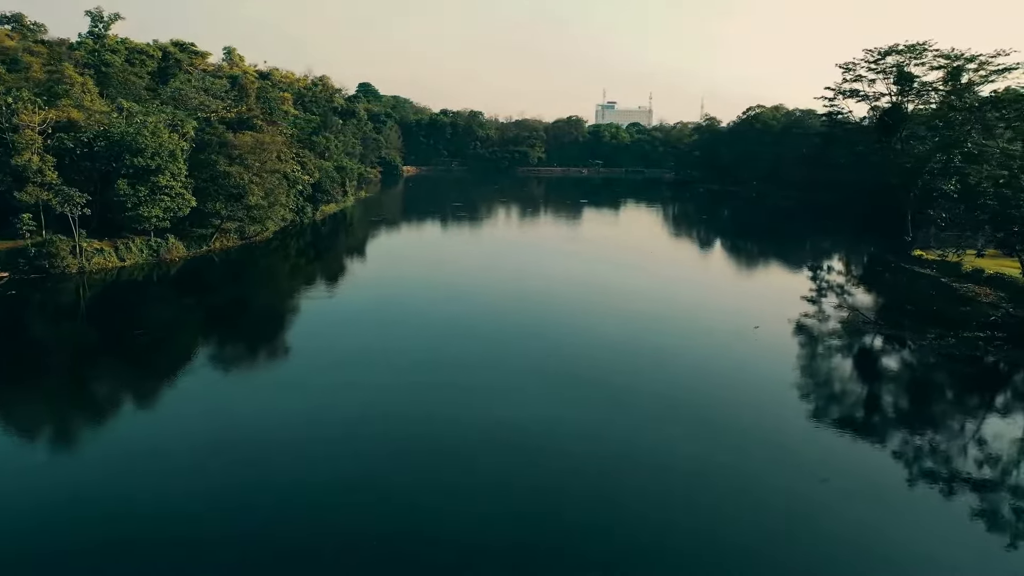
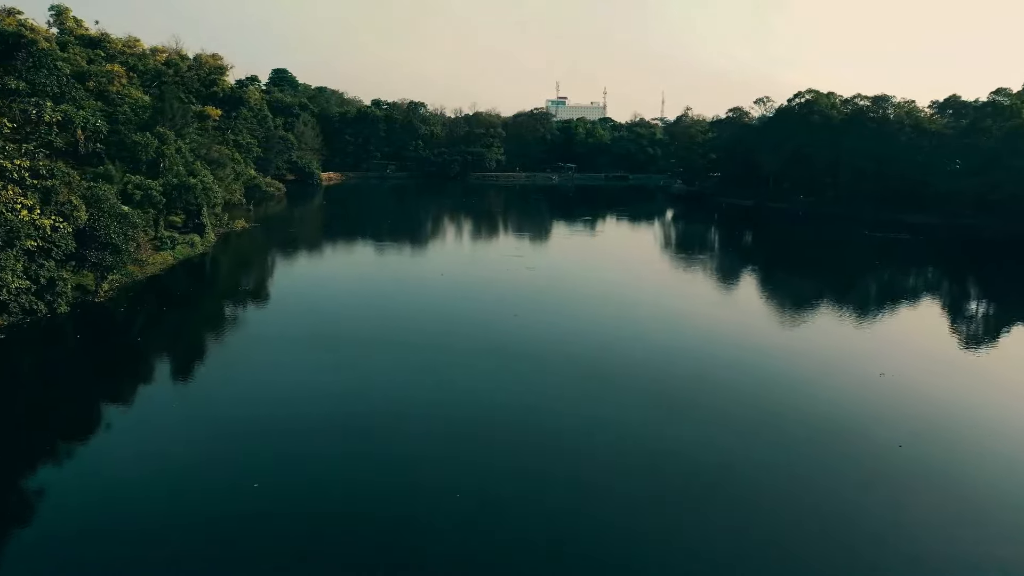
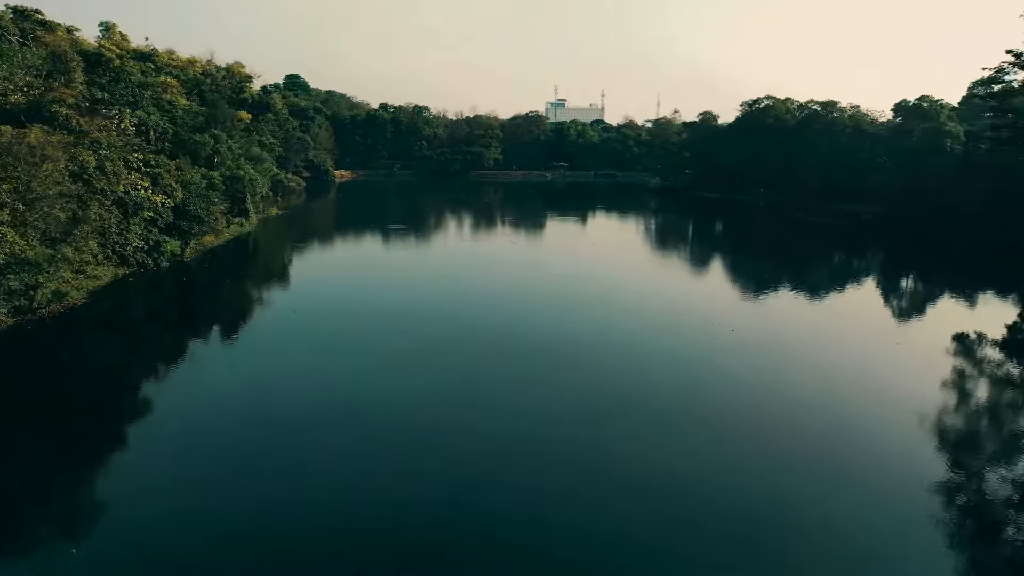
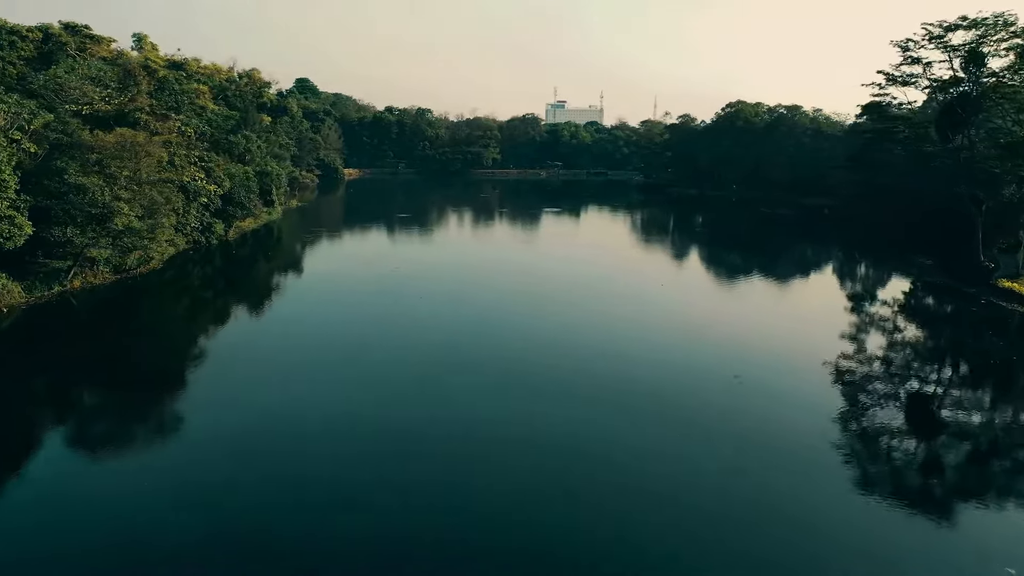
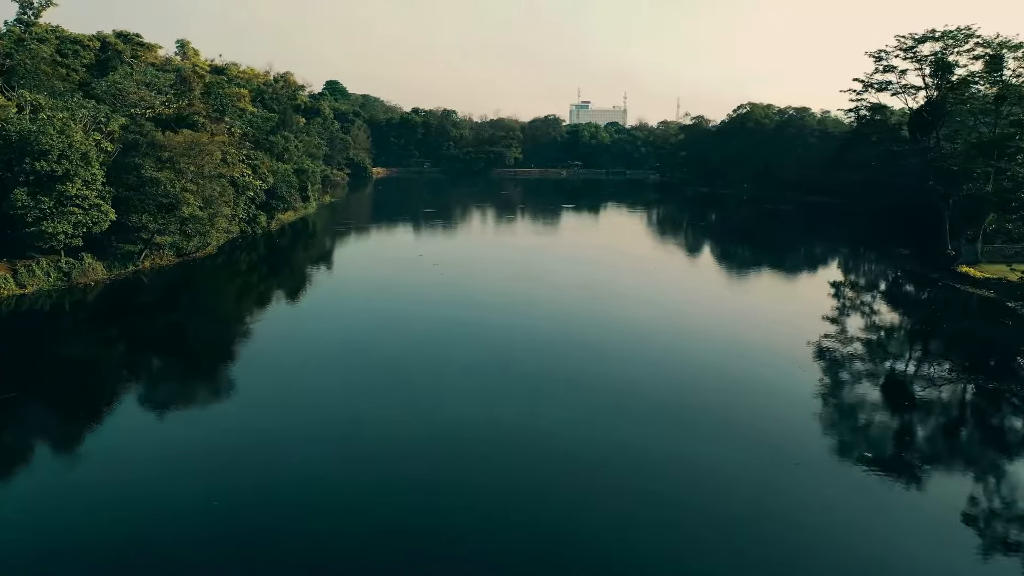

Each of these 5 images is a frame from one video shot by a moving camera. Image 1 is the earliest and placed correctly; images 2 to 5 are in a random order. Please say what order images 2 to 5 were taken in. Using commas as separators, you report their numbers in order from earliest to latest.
5, 4, 3, 2
